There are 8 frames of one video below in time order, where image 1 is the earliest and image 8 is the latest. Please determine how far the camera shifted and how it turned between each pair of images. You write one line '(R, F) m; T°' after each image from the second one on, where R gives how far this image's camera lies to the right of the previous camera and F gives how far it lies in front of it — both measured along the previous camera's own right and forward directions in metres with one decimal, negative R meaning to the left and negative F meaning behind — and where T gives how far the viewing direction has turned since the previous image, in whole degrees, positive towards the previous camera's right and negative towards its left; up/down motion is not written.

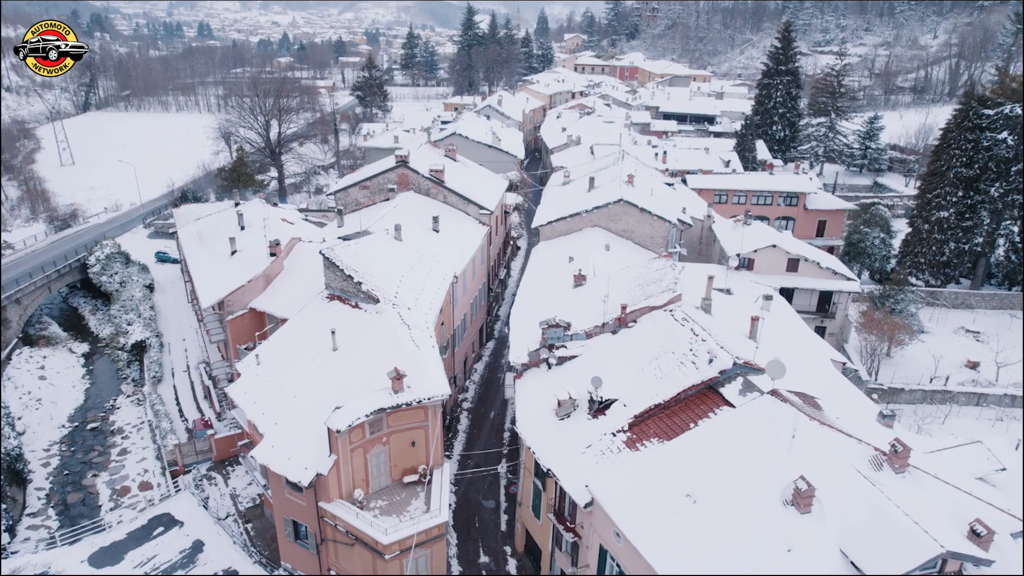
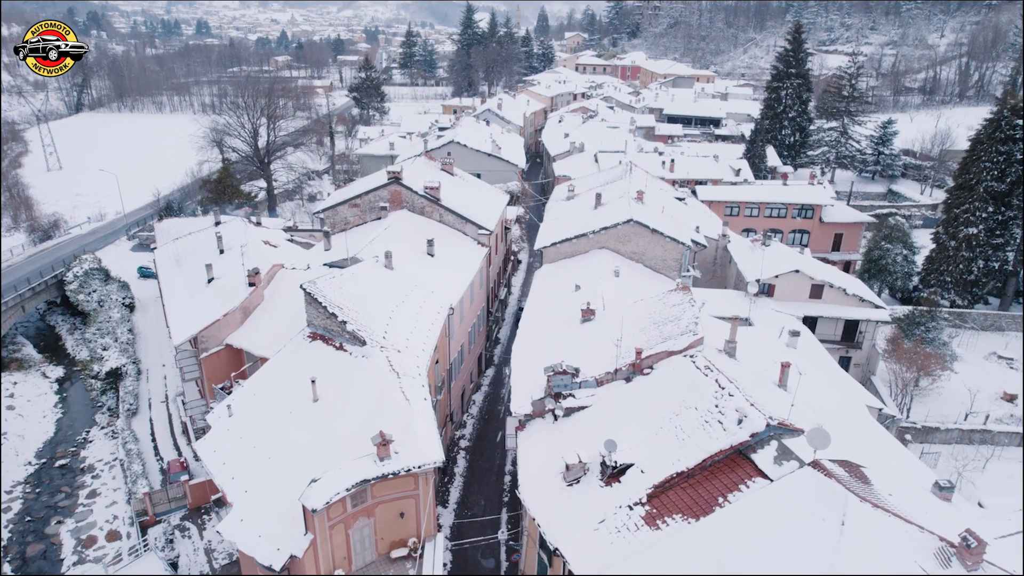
(0.0, +2.2) m; 0°
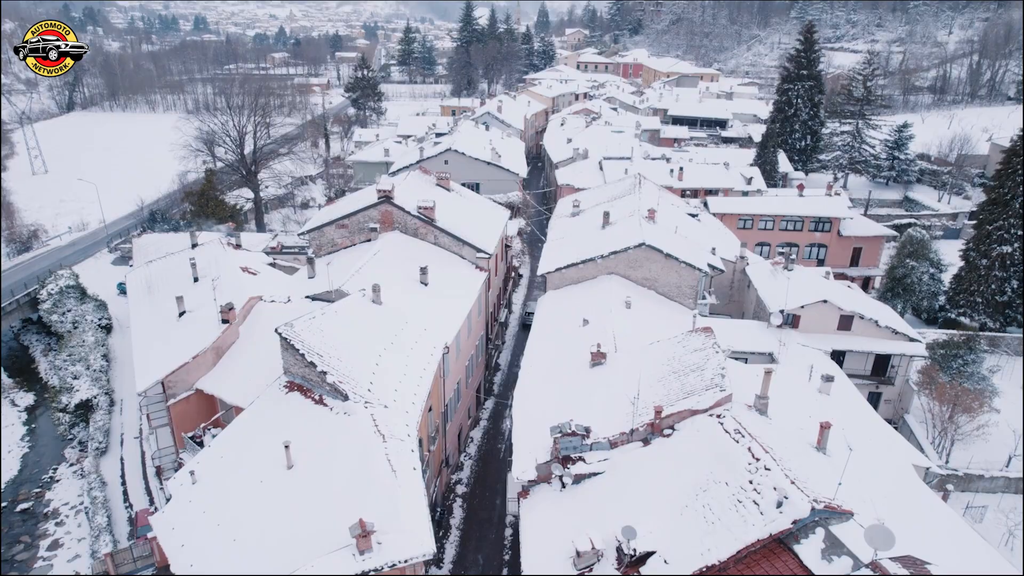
(0.0, +2.3) m; 0°
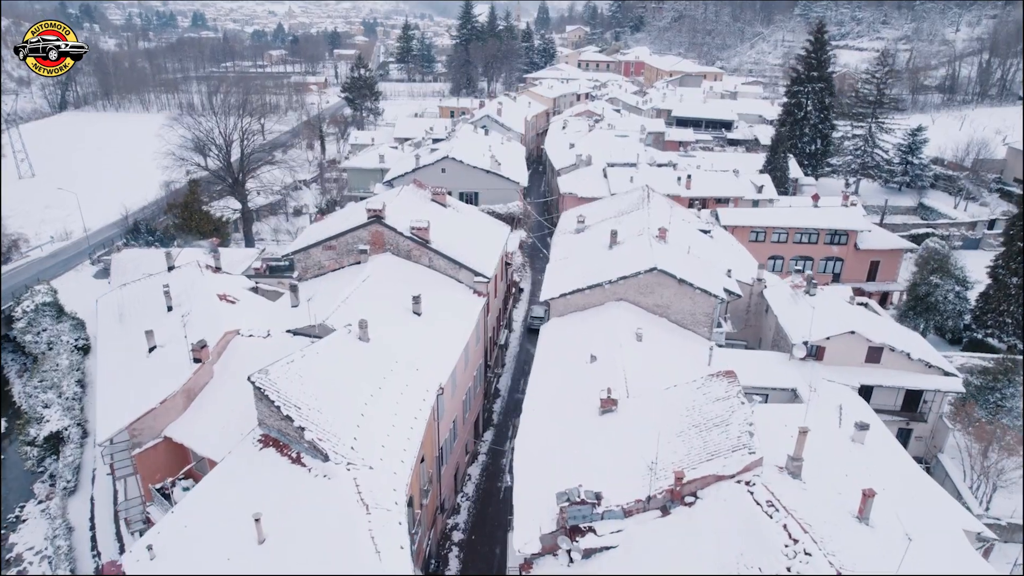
(0.0, +1.9) m; 0°
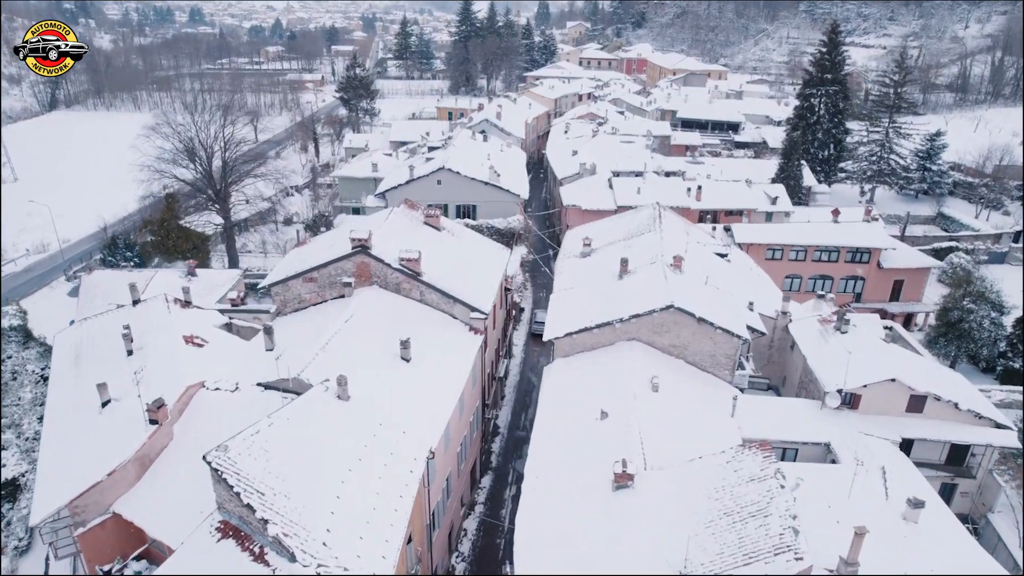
(0.0, +2.4) m; 0°
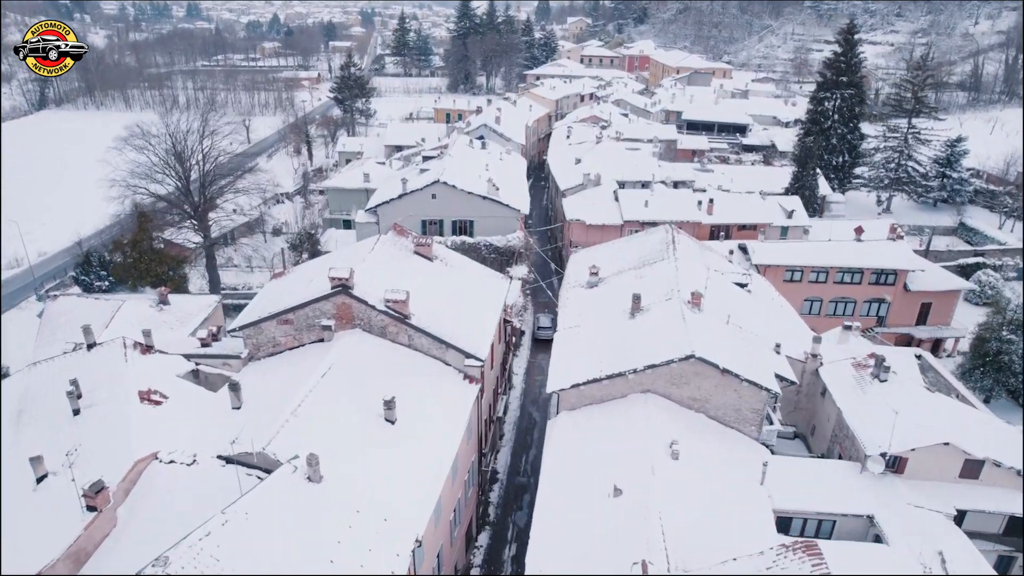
(0.0, +2.4) m; 0°
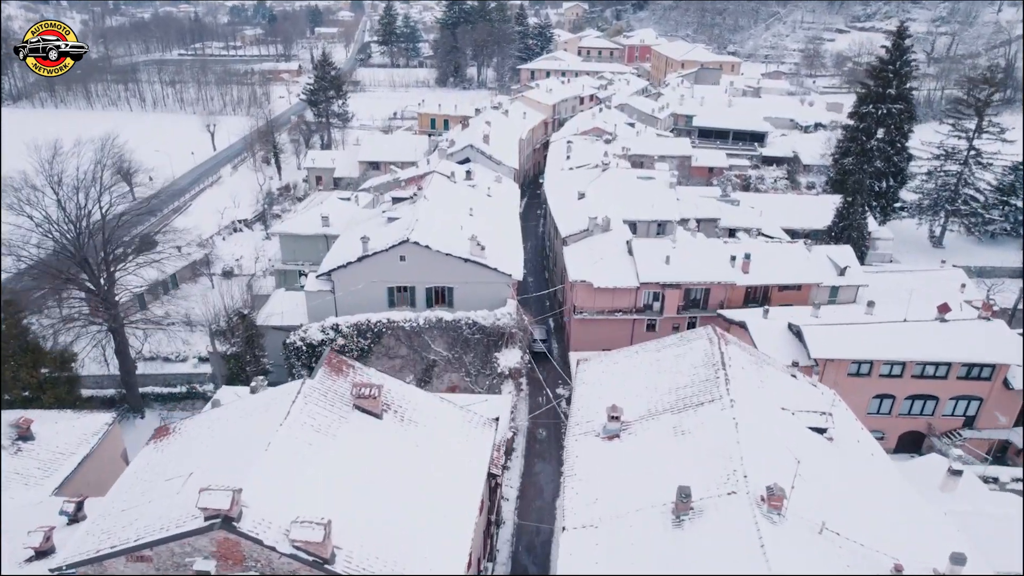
(+0.2, +7.4) m; 0°
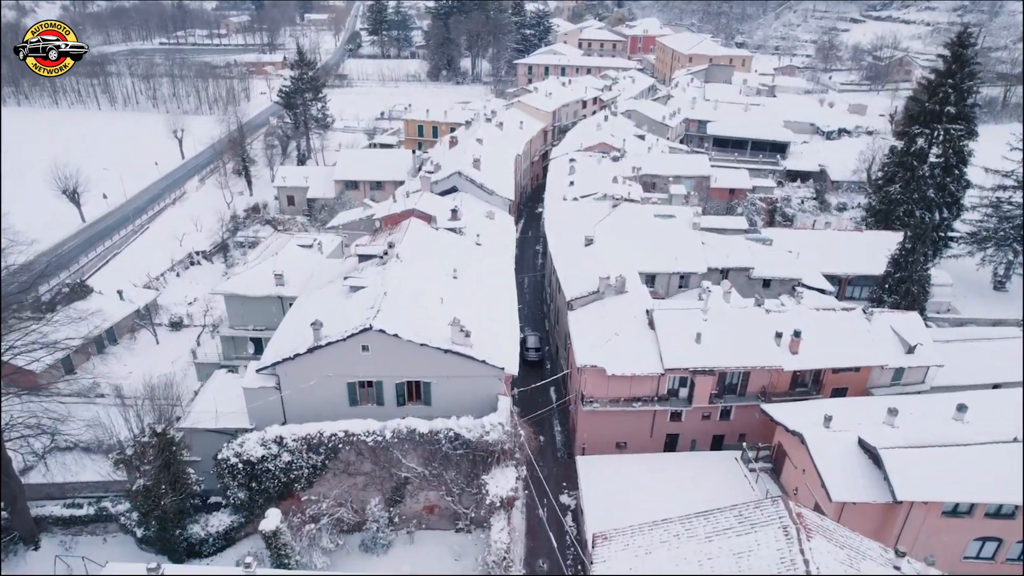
(+0.2, +6.2) m; 0°
